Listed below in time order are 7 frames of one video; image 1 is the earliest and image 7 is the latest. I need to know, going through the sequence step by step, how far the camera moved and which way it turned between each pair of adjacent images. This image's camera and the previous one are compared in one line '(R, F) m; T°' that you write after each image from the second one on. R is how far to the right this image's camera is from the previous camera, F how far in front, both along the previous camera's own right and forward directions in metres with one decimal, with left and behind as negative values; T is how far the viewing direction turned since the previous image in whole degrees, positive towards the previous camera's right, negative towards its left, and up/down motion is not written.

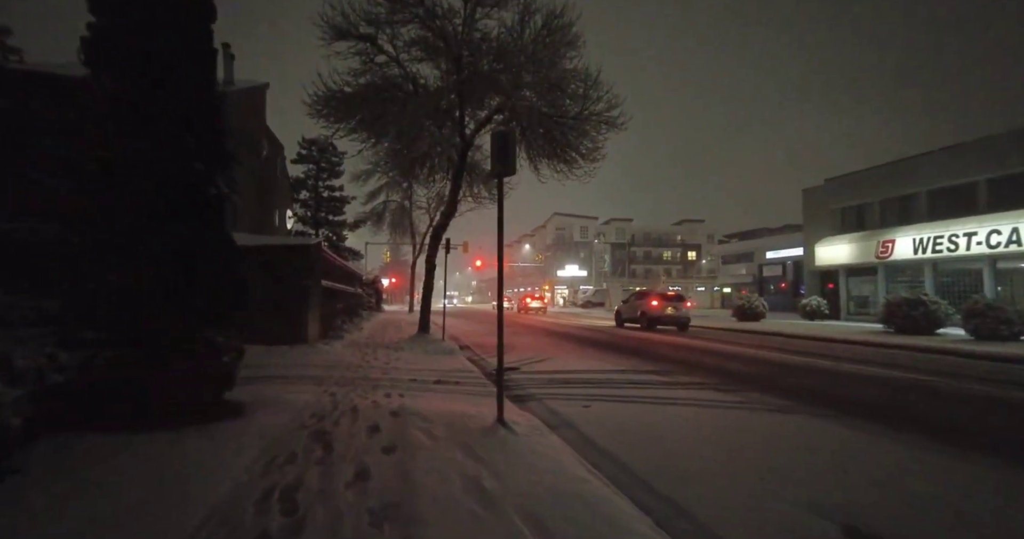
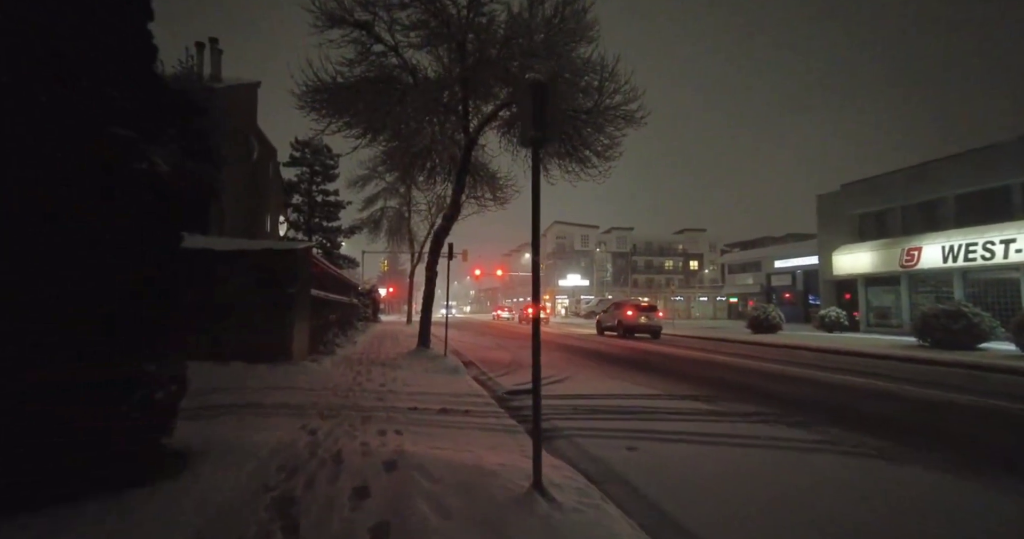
(-0.3, +1.2) m; 0°
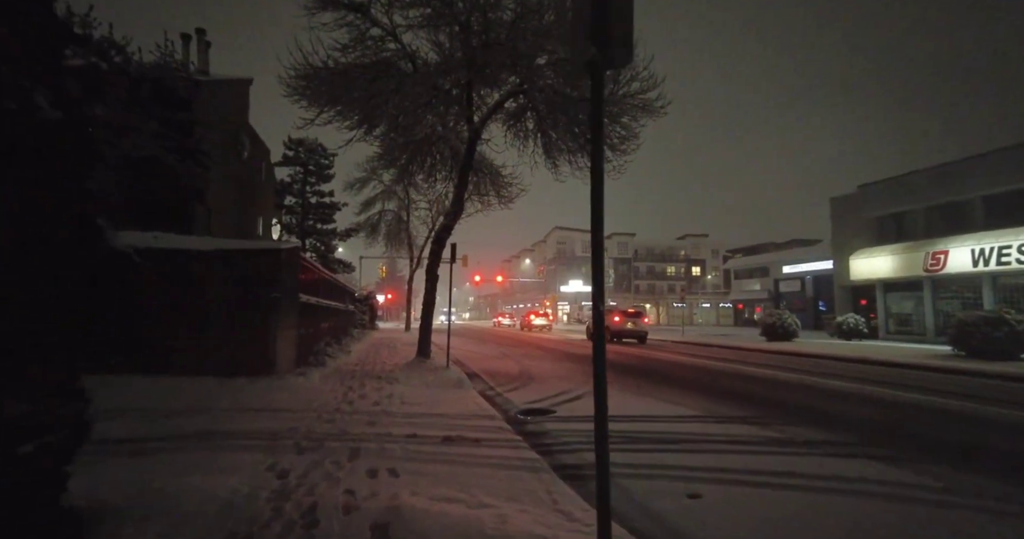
(-0.2, +1.1) m; 0°
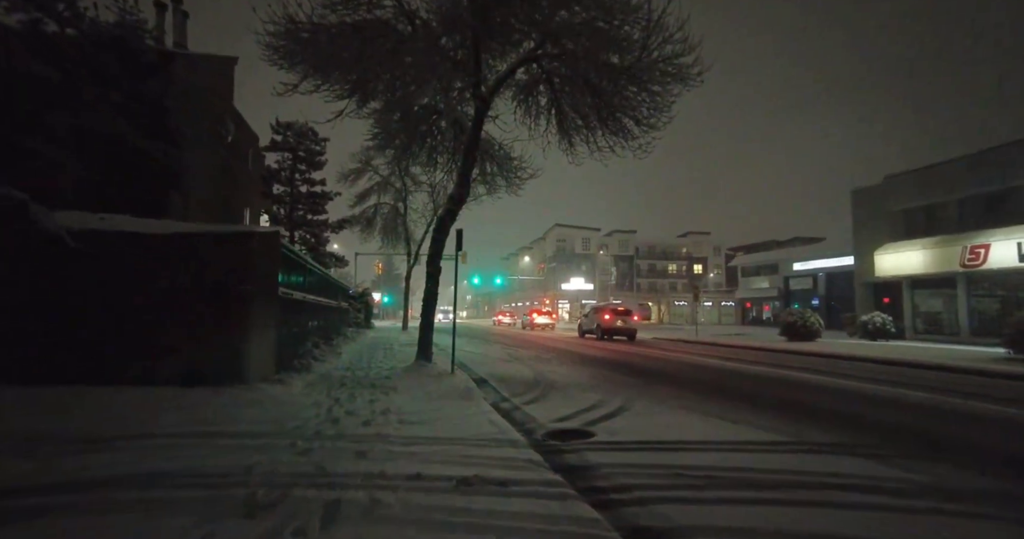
(-0.4, +1.5) m; 0°
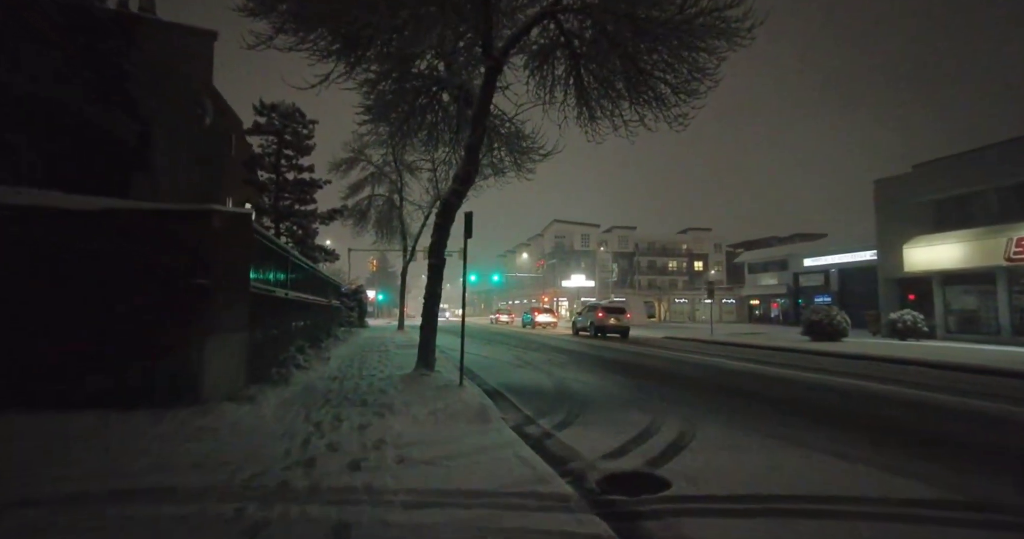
(-0.4, +1.6) m; +1°
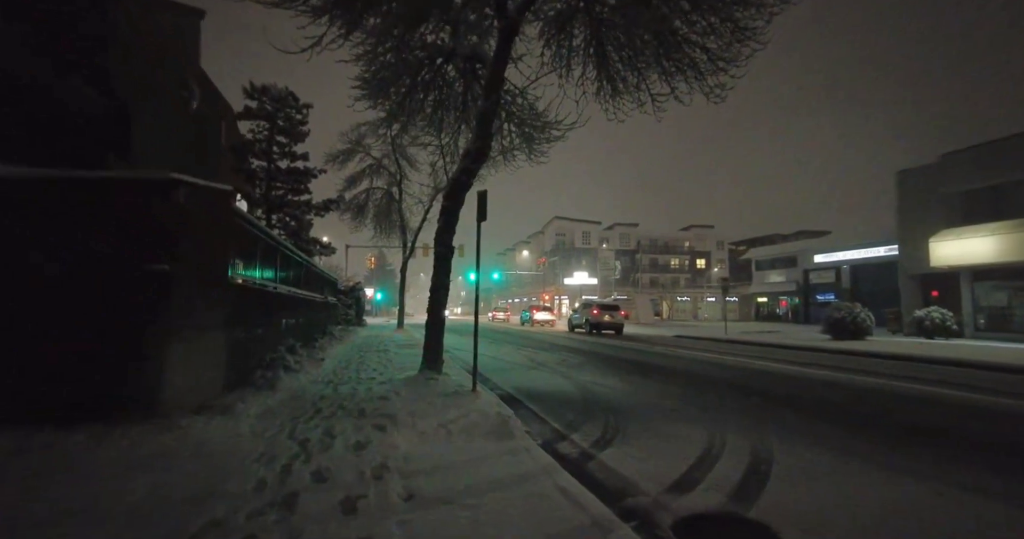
(-0.3, +1.1) m; 0°
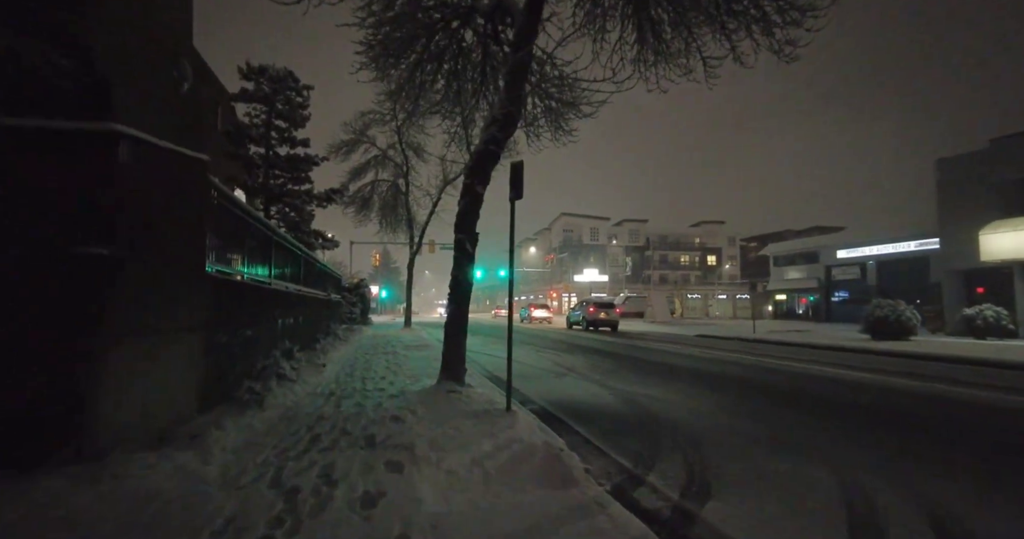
(-0.5, +1.3) m; -1°
